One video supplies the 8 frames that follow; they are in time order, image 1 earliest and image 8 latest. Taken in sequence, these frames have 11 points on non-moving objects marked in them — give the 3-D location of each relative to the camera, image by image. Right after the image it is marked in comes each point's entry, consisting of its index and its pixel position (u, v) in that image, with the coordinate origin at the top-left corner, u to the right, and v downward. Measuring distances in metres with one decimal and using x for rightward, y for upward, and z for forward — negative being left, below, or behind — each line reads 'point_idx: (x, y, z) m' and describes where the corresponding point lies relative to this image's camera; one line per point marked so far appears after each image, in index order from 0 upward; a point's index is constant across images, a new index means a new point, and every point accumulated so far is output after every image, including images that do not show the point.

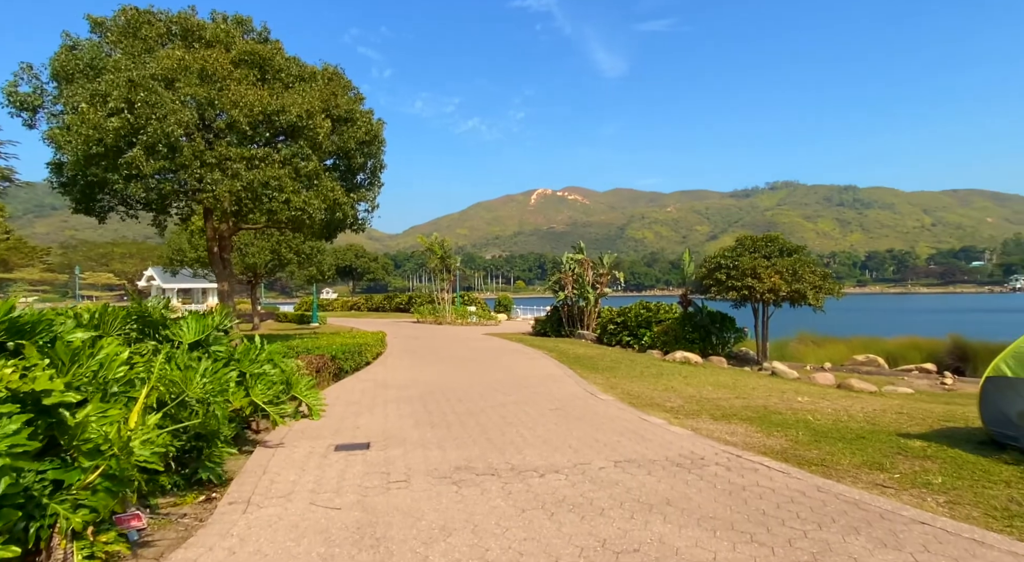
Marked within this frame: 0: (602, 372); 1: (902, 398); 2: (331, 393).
0: (+2.0, -2.0, +13.2) m
1: (+7.9, -2.4, +12.0) m
2: (-3.0, -1.9, +9.8) m
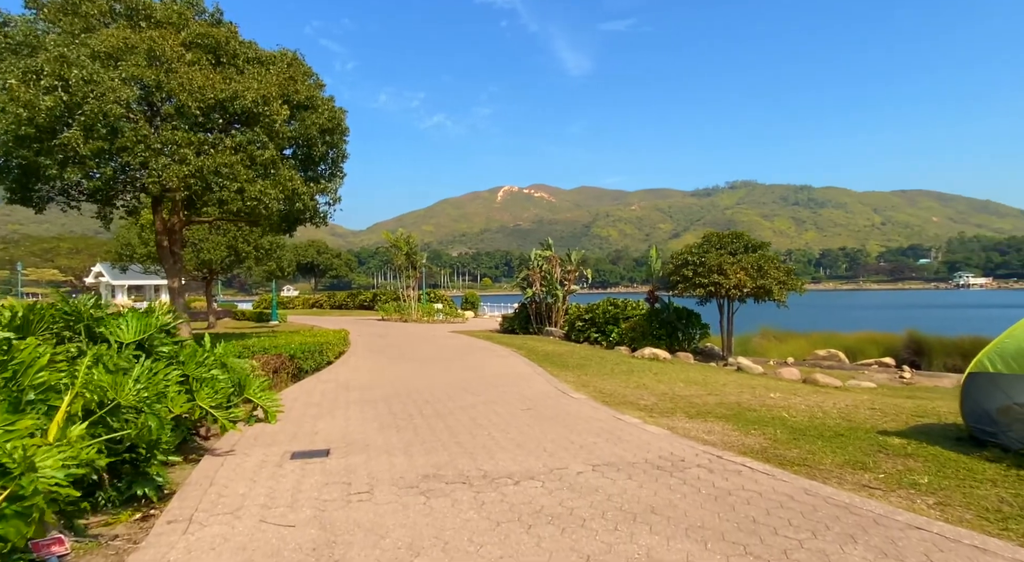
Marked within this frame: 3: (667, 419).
0: (+1.3, -1.9, +13.0) m
1: (+7.2, -2.3, +12.1) m
2: (-3.5, -1.8, +9.3) m
3: (+2.0, -1.8, +7.5) m
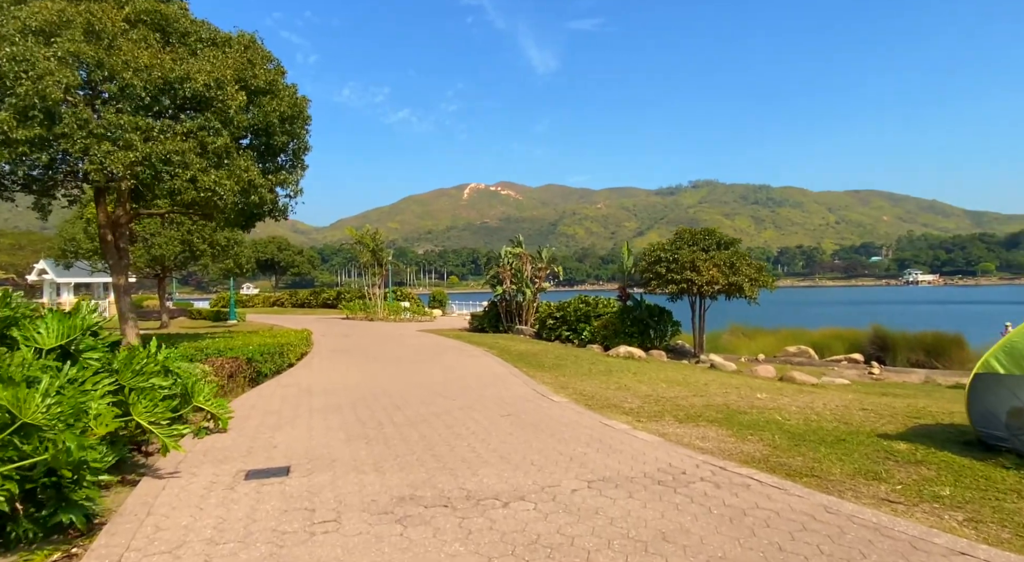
0: (+0.8, -1.9, +12.5) m
1: (+6.7, -2.2, +11.9) m
2: (-3.9, -1.8, +8.5) m
3: (+1.7, -1.7, +7.0) m
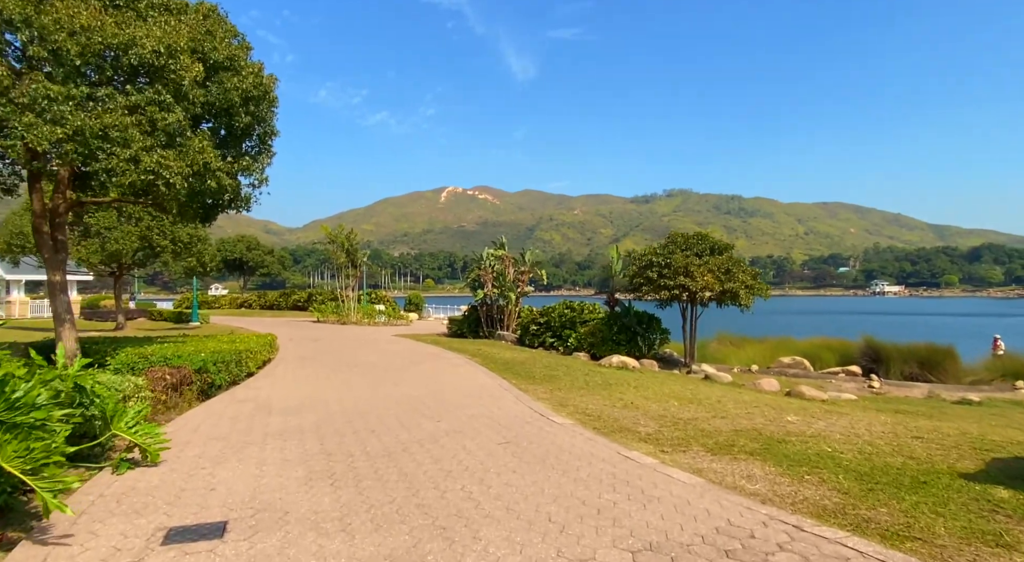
0: (+0.5, -1.9, +11.3) m
1: (+6.5, -2.4, +11.0) m
2: (-3.9, -1.7, +7.1) m
3: (+1.7, -1.7, +5.9) m
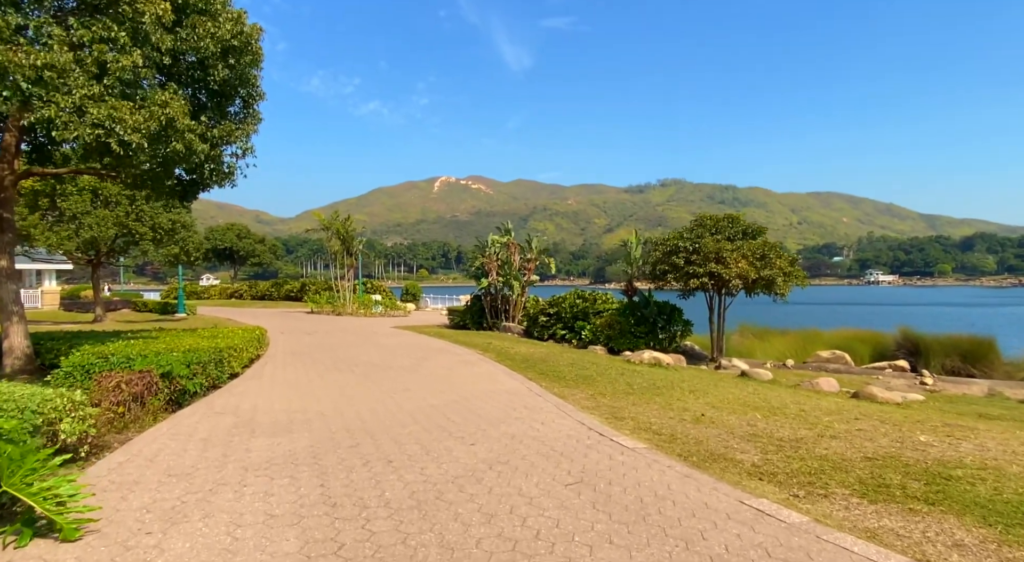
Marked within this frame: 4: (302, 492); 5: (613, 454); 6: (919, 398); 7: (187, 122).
0: (+1.0, -1.7, +9.6) m
1: (+7.0, -2.1, +9.3) m
2: (-3.4, -1.6, +5.4) m
3: (+2.3, -1.6, +4.2) m
4: (-1.6, -1.6, +4.4) m
5: (+0.9, -1.6, +5.4) m
6: (+8.6, -2.5, +12.5) m
7: (-4.7, +2.3, +8.5) m
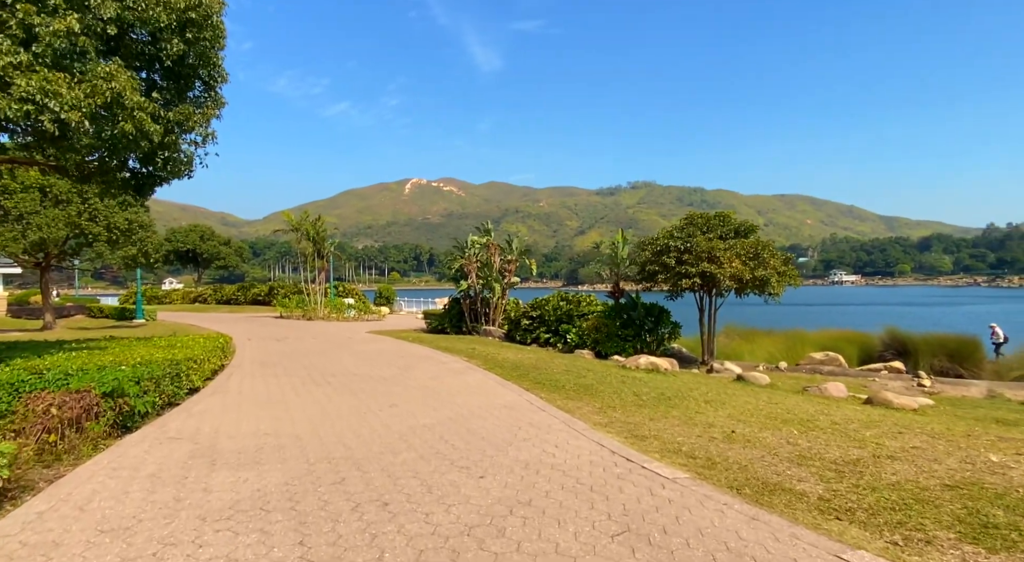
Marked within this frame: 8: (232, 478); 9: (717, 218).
0: (+1.0, -1.7, +8.7) m
1: (+7.0, -2.1, +8.8) m
2: (-3.2, -1.6, +4.3) m
3: (+2.5, -1.6, +3.4) m
4: (-1.4, -1.6, +3.4) m
5: (+1.1, -1.6, +4.5) m
6: (+8.4, -2.5, +12.0) m
7: (-4.7, +2.2, +7.4) m
8: (-2.3, -1.6, +4.9) m
9: (+6.2, +1.9, +17.7) m
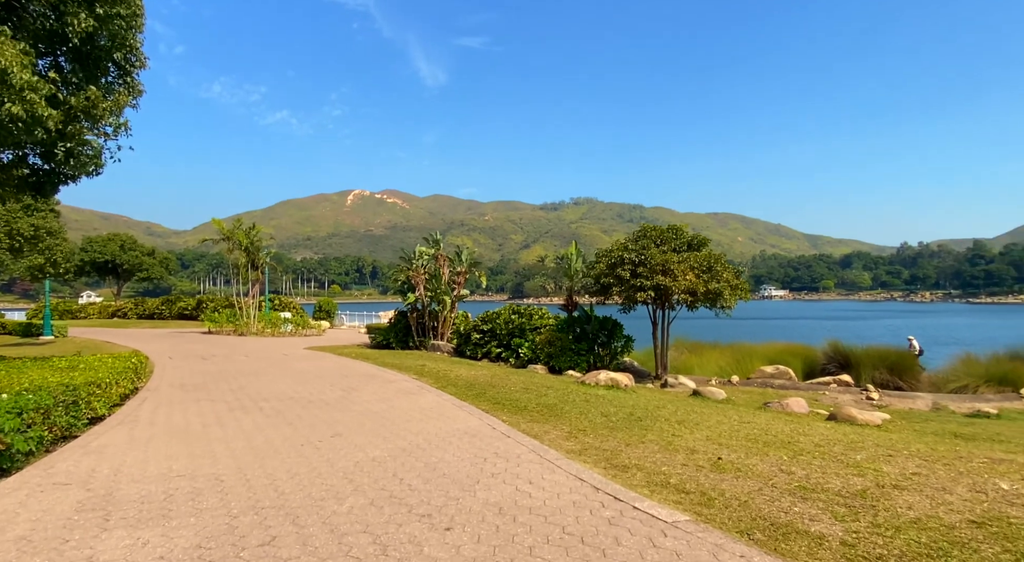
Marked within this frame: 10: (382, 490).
0: (+0.4, -1.9, +8.0) m
1: (+6.4, -2.3, +8.6) m
2: (-3.4, -1.6, +3.2) m
3: (+2.4, -1.6, +2.8) m
4: (-1.4, -1.6, +2.5) m
5: (+0.9, -1.6, +3.8) m
6: (+7.5, -2.7, +11.9) m
7: (-5.1, +2.1, +6.2) m
8: (-2.5, -1.7, +3.8) m
9: (+4.7, +1.5, +17.5) m
10: (-1.0, -1.7, +4.7) m
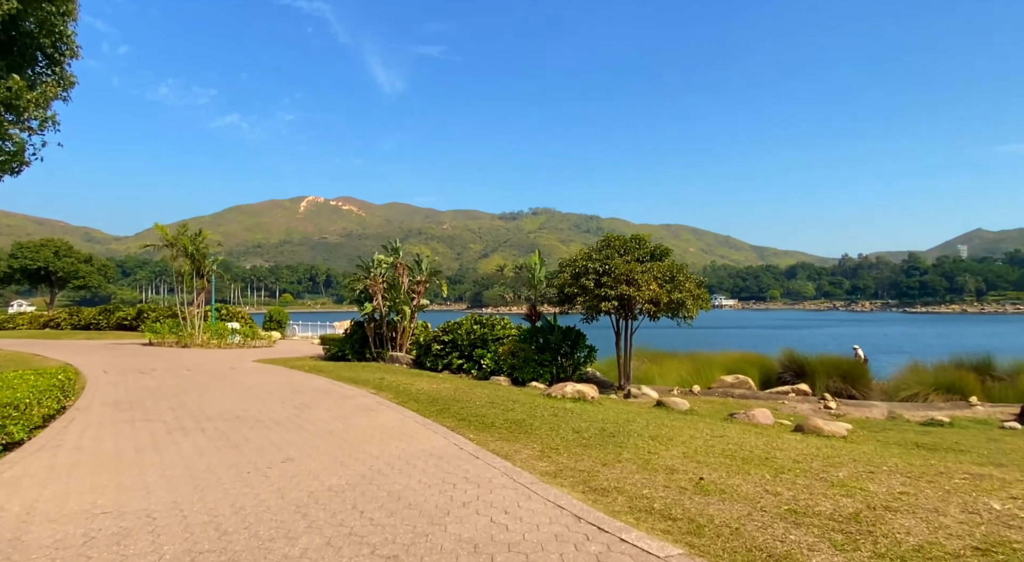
0: (0.0, -2.0, +7.6) m
1: (+5.9, -2.5, +8.6) m
2: (-3.4, -1.7, +2.6) m
3: (+2.4, -1.7, +2.6) m
4: (-1.4, -1.6, +2.0) m
5: (+0.8, -1.7, +3.4) m
6: (+6.8, -3.0, +12.0) m
7: (-5.4, +2.1, +5.5) m
8: (-2.6, -1.7, +3.2) m
9: (+3.6, +1.2, +17.4) m
10: (-1.2, -1.7, +4.2) m
